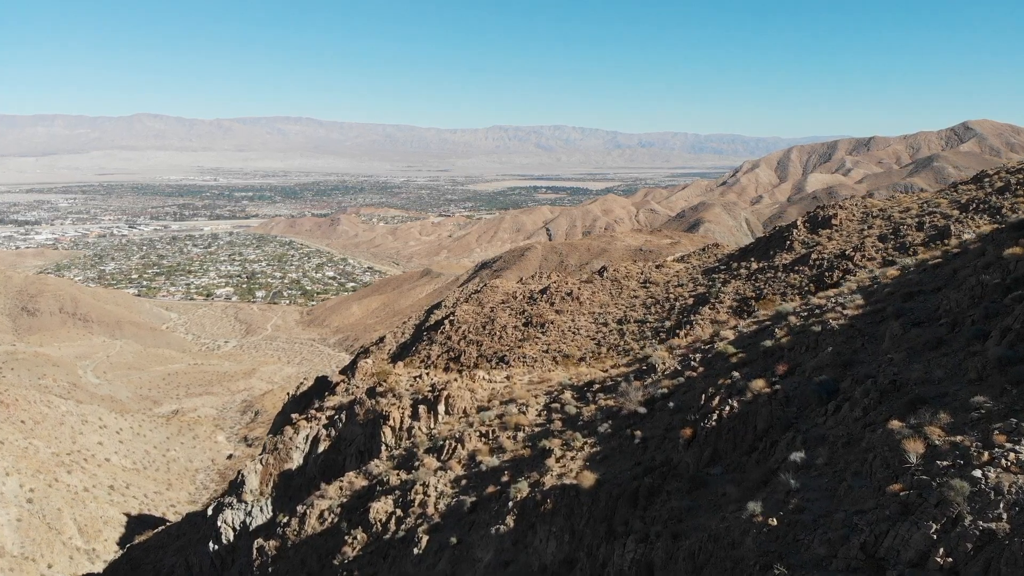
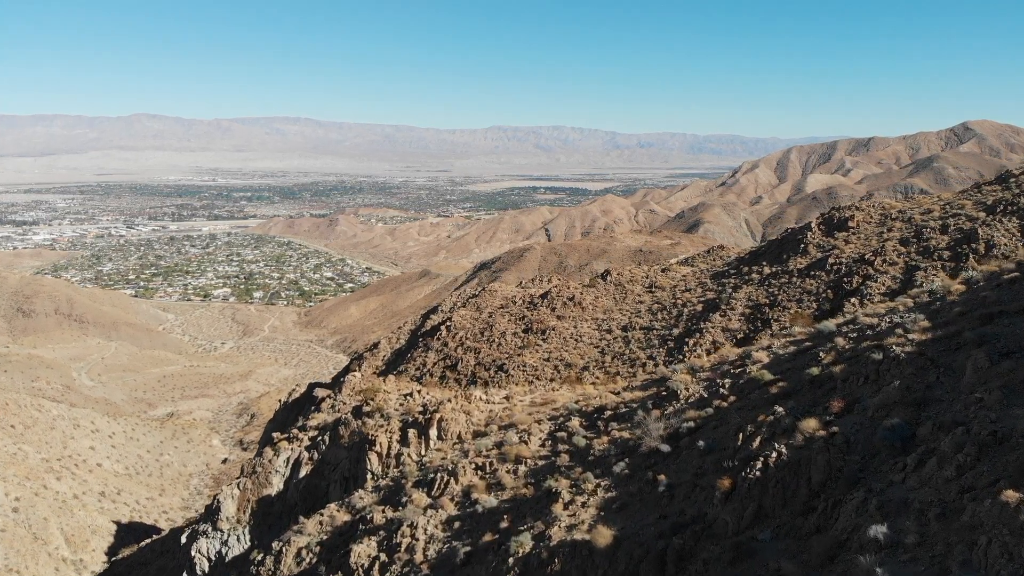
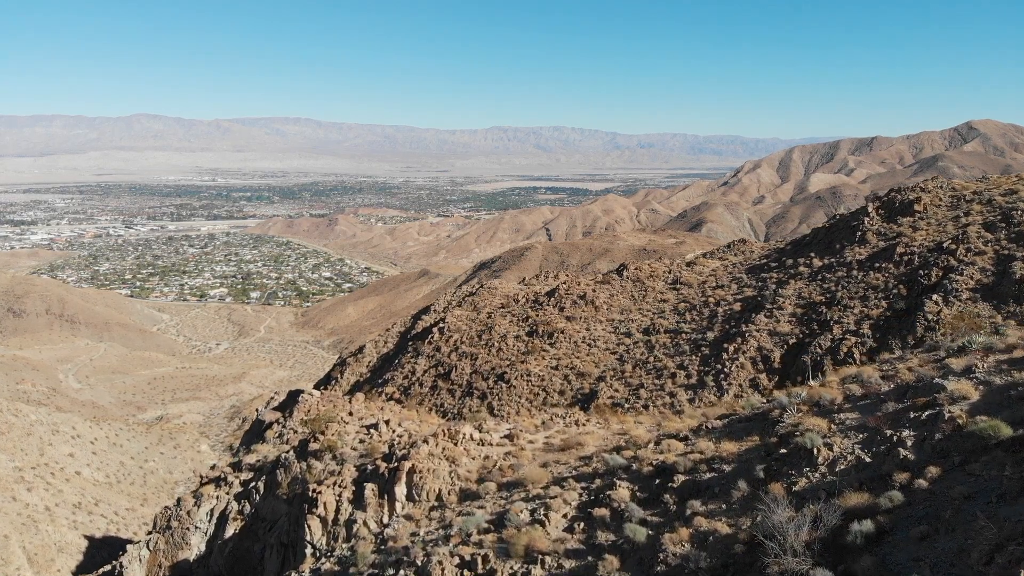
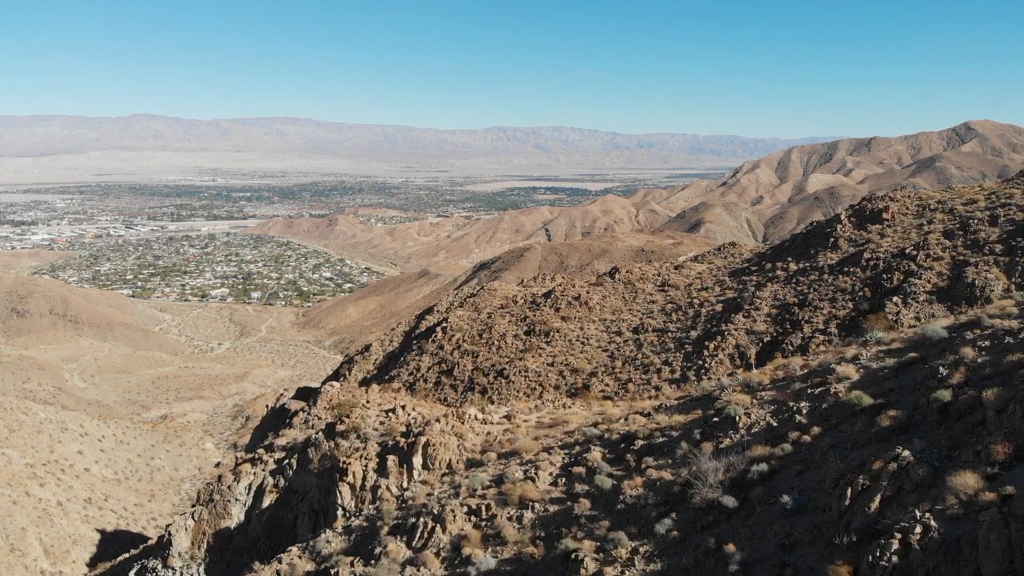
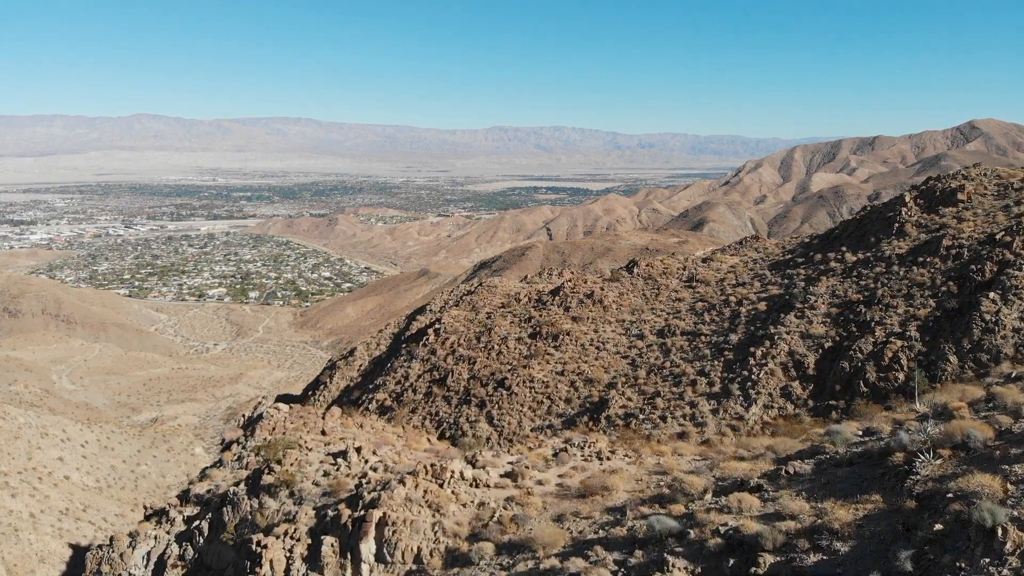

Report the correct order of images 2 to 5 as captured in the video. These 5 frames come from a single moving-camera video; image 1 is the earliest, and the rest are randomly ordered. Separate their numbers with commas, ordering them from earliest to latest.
2, 4, 3, 5
